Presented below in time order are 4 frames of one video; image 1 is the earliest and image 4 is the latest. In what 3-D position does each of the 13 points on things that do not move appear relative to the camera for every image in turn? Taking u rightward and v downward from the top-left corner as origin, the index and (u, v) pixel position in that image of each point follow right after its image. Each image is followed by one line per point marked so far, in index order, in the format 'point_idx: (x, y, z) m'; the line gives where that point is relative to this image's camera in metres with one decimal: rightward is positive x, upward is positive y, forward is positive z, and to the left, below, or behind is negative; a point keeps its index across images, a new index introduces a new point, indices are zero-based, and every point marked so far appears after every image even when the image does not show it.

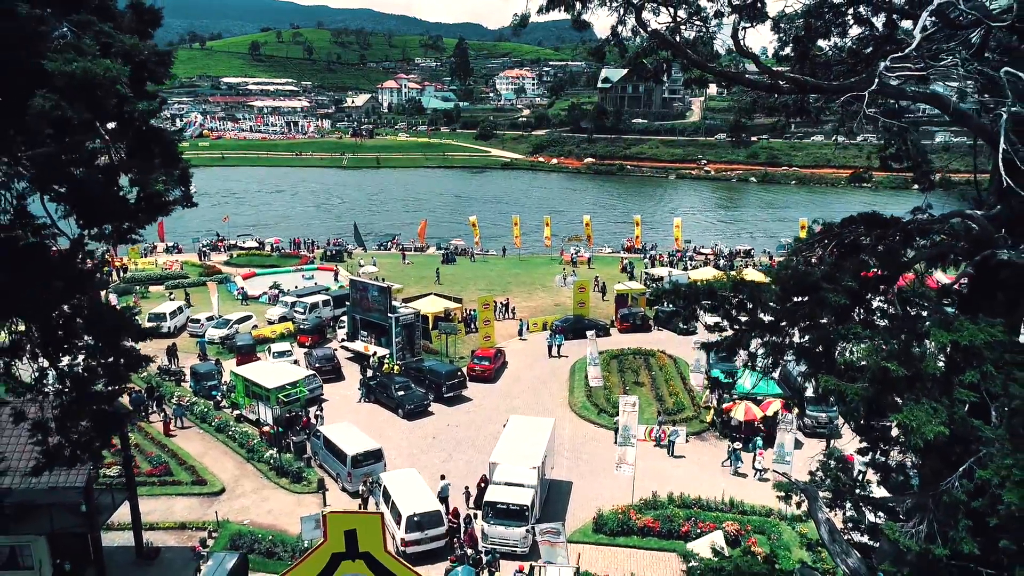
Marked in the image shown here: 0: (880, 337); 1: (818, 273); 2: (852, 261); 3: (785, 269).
0: (+2.7, -0.3, +8.0) m
1: (+2.5, +0.1, +8.8) m
2: (+2.8, +0.2, +8.8) m
3: (+2.4, +0.2, +9.4) m
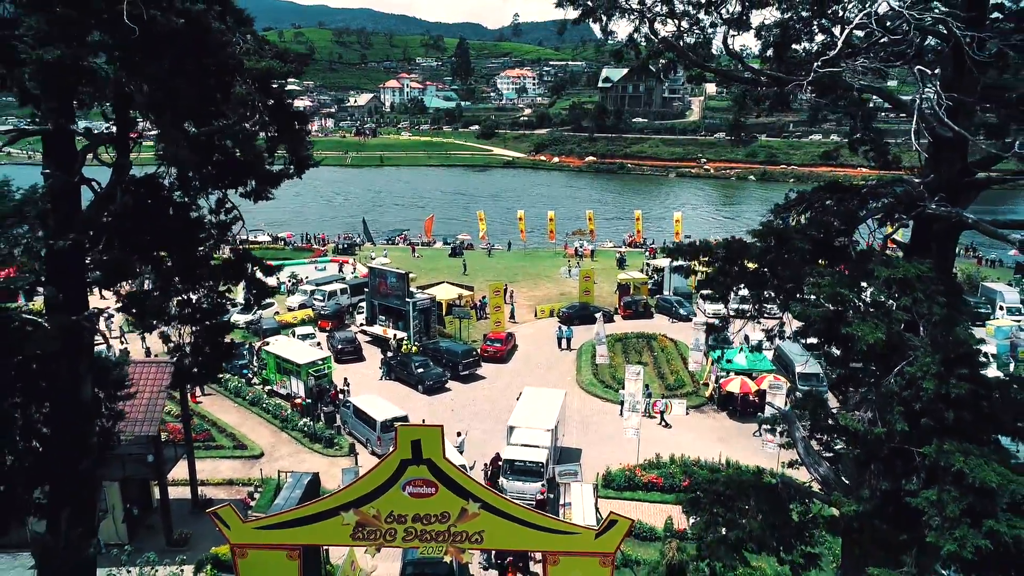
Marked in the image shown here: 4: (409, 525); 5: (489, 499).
0: (+3.1, +0.1, +10.3) m
1: (+2.9, +0.6, +11.1) m
2: (+3.2, +0.7, +11.1) m
3: (+2.8, +0.7, +11.7) m
4: (-1.2, -2.8, +12.5) m
5: (-0.3, -2.4, +12.3) m
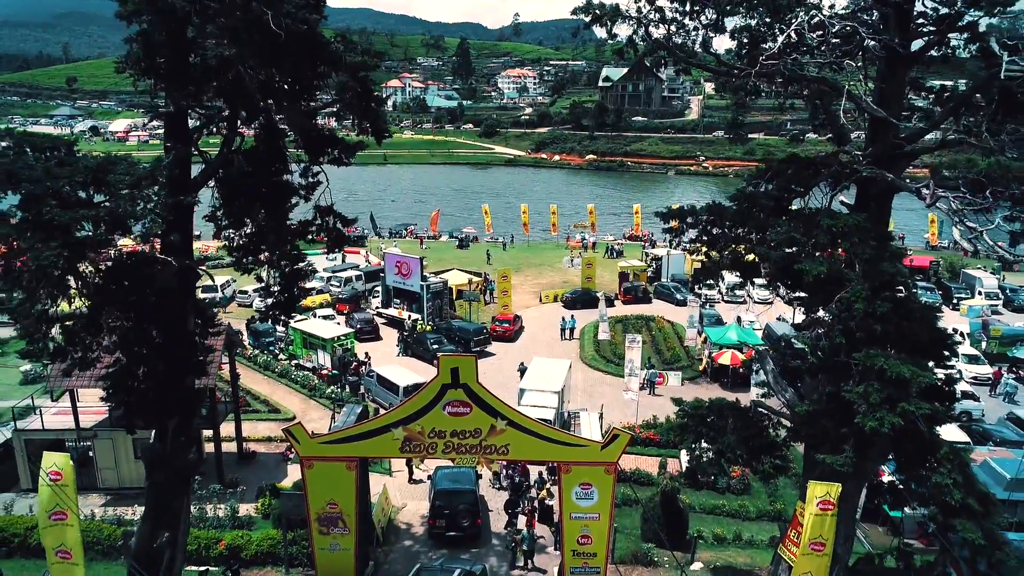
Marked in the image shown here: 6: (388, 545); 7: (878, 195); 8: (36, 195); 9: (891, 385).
0: (+3.4, +0.8, +13.0) m
1: (+3.2, +1.2, +13.8) m
2: (+3.5, +1.4, +13.8) m
3: (+3.1, +1.3, +14.4) m
4: (-0.9, -2.2, +15.2) m
5: (0.0, -1.8, +15.0) m
6: (-2.3, -4.7, +19.7) m
7: (+4.6, +1.1, +13.4) m
8: (-5.1, +1.0, +11.6) m
9: (+4.0, -1.0, +11.3) m
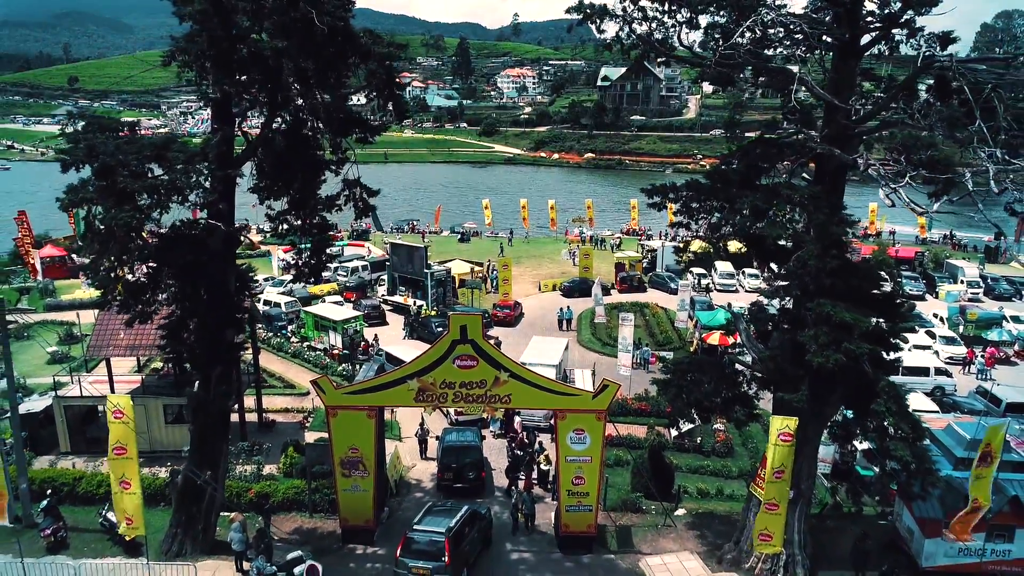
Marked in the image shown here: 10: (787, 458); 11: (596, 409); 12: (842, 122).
0: (+3.4, +1.3, +15.0) m
1: (+3.3, +1.7, +15.8) m
2: (+3.5, +1.9, +15.8) m
3: (+3.1, +1.8, +16.4) m
4: (-0.9, -1.6, +17.2) m
5: (0.0, -1.3, +17.0) m
6: (-2.3, -4.2, +21.7) m
7: (+4.6, +1.7, +15.3) m
8: (-5.1, +1.5, +13.6) m
9: (+4.0, -0.5, +13.3) m
10: (+3.8, -2.3, +14.7) m
11: (+1.4, -2.0, +17.4) m
12: (+4.8, +2.4, +15.4) m
